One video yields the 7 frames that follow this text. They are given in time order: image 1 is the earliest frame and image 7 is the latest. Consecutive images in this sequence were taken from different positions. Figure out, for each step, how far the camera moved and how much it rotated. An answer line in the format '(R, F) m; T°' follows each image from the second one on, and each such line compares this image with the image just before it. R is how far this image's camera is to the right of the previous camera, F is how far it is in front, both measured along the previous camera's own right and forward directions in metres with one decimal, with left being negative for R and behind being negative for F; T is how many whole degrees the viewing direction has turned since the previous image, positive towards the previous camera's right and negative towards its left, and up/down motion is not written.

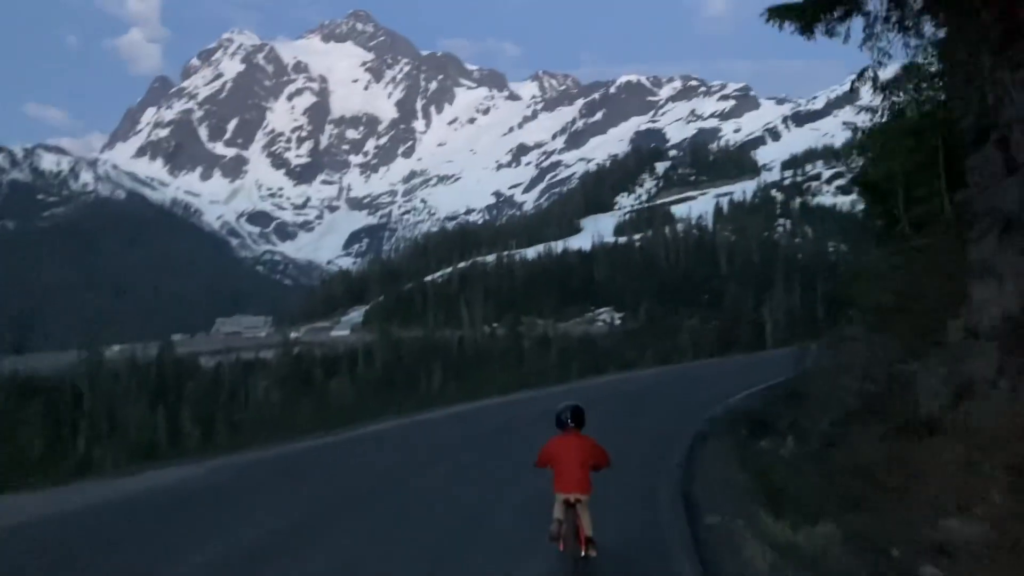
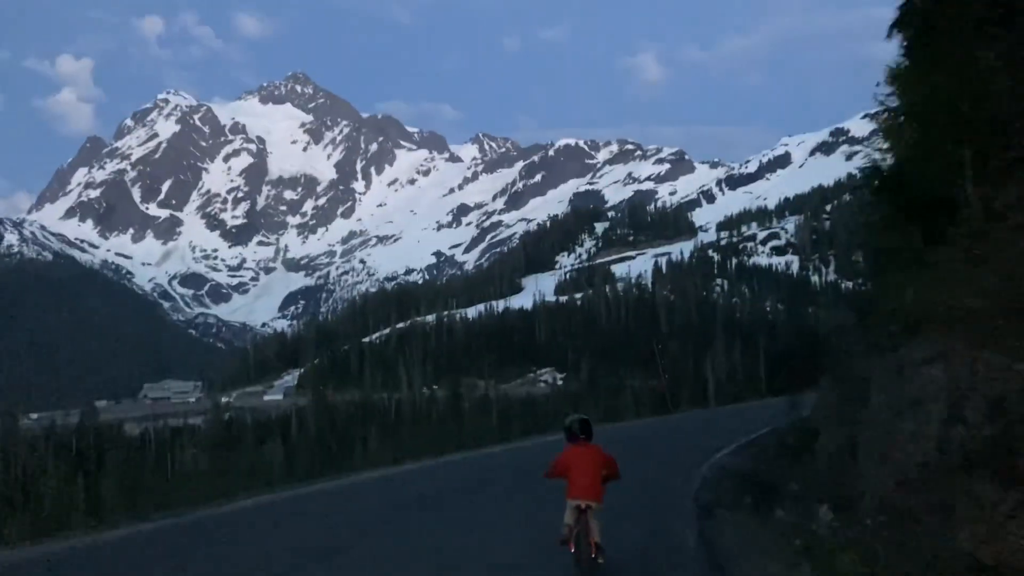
(0.0, +0.6) m; +3°
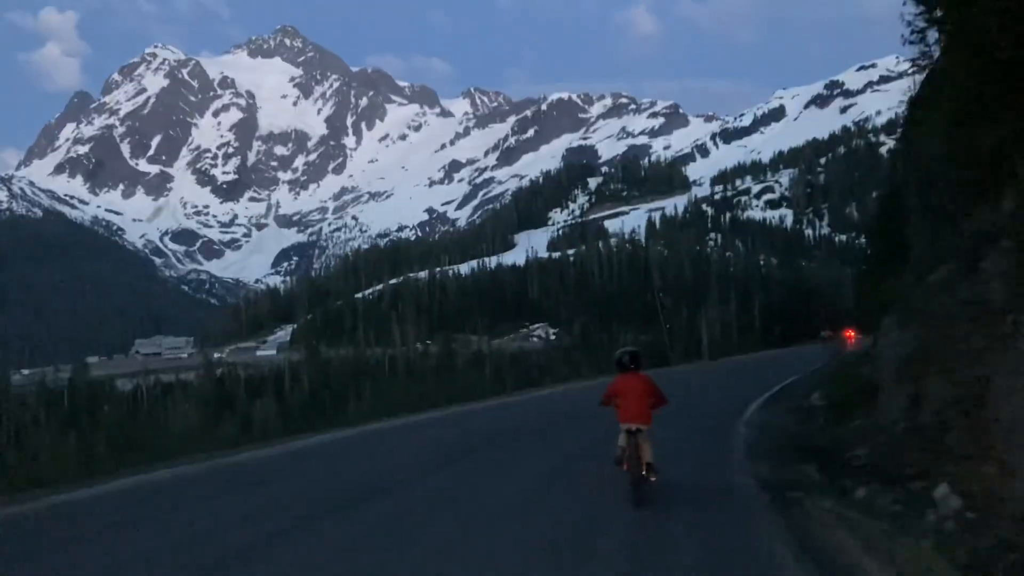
(0.0, +0.2) m; 0°
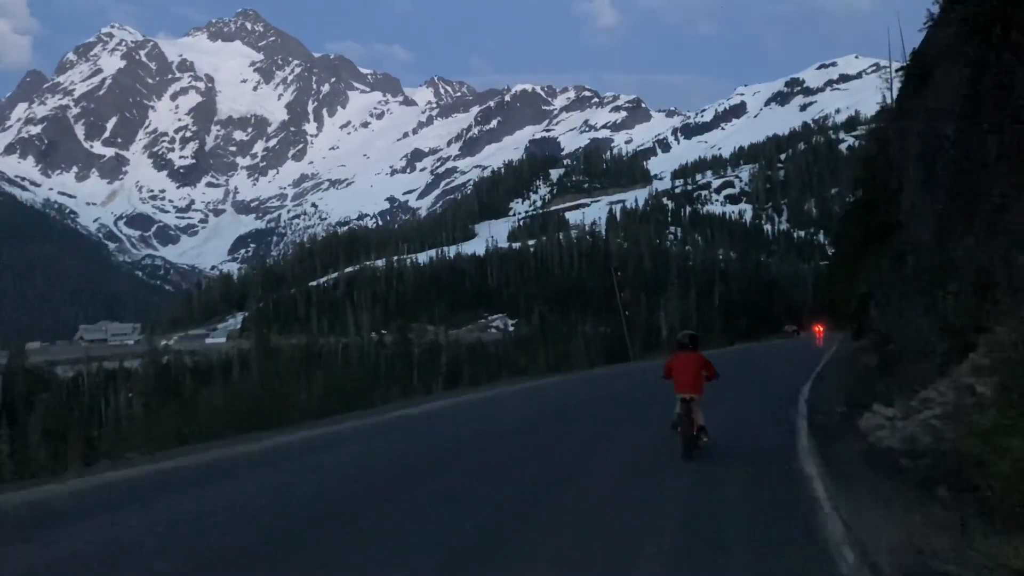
(+0.1, +0.5) m; +2°
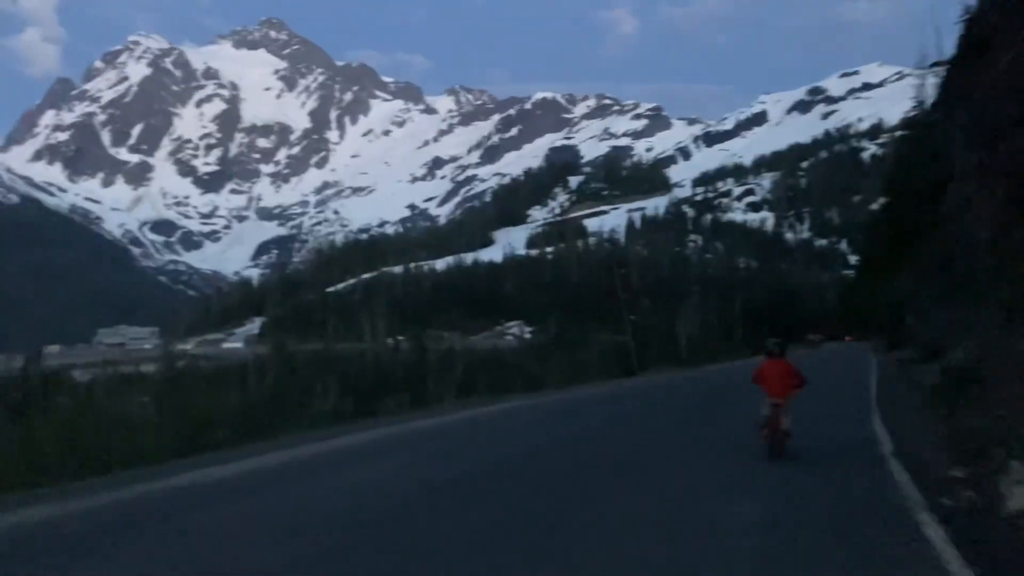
(+0.1, -0.5) m; -1°
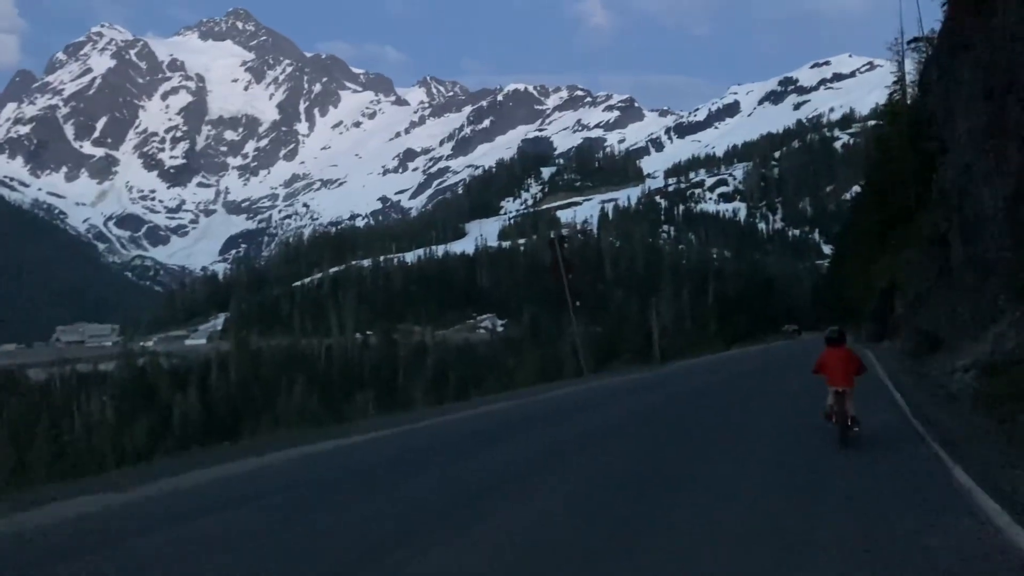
(+0.1, +0.7) m; +1°
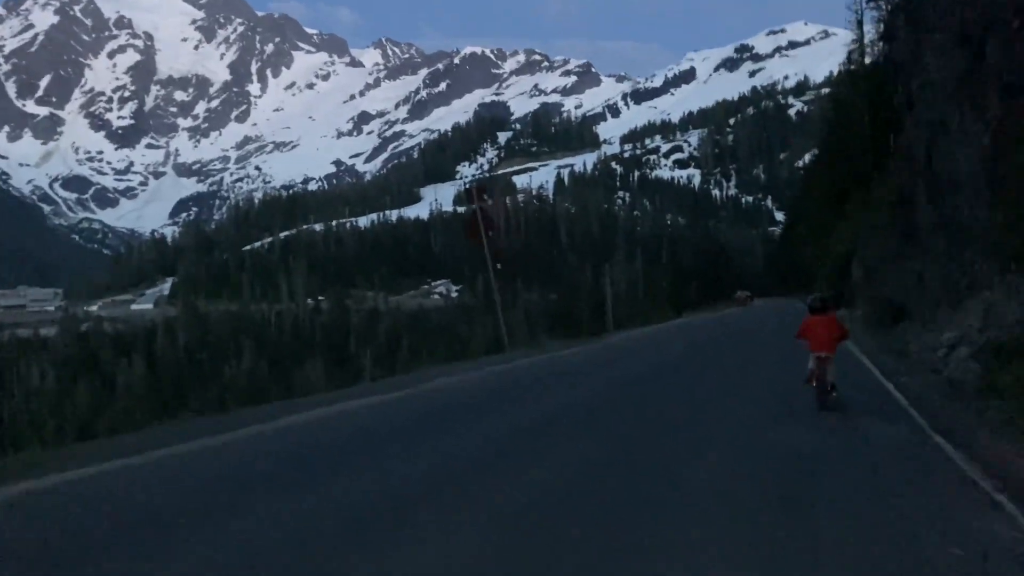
(0.0, +0.5) m; +2°
